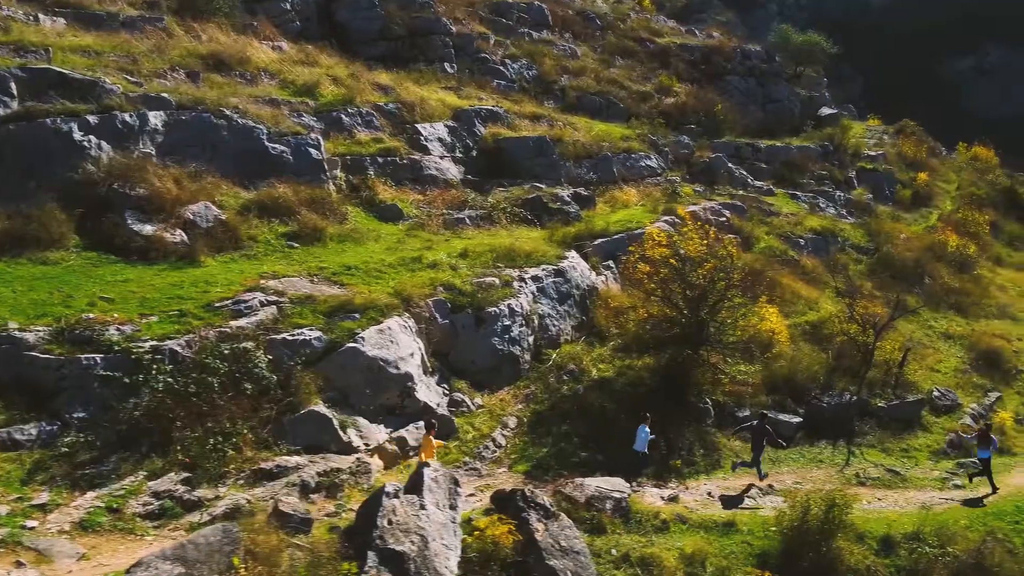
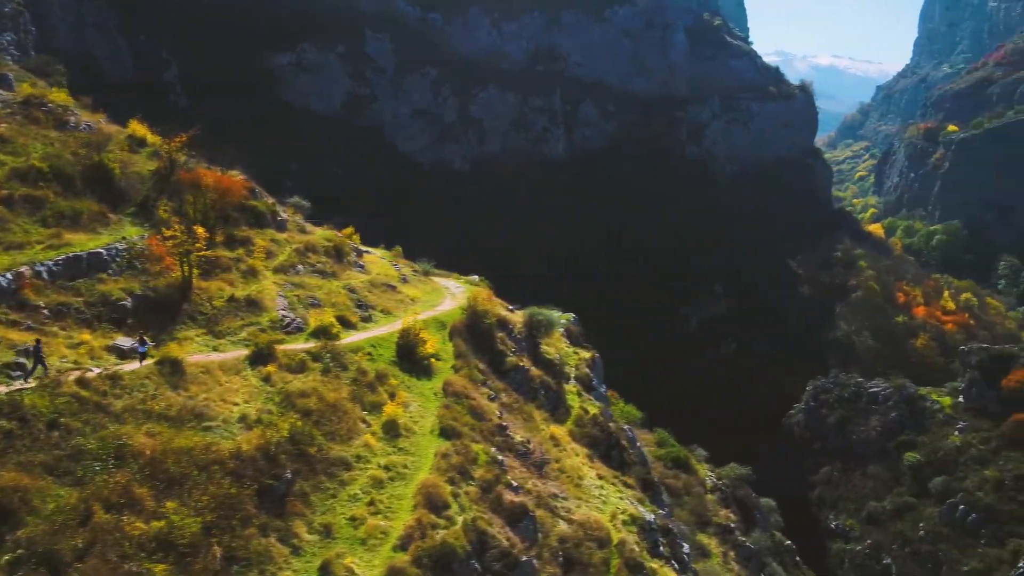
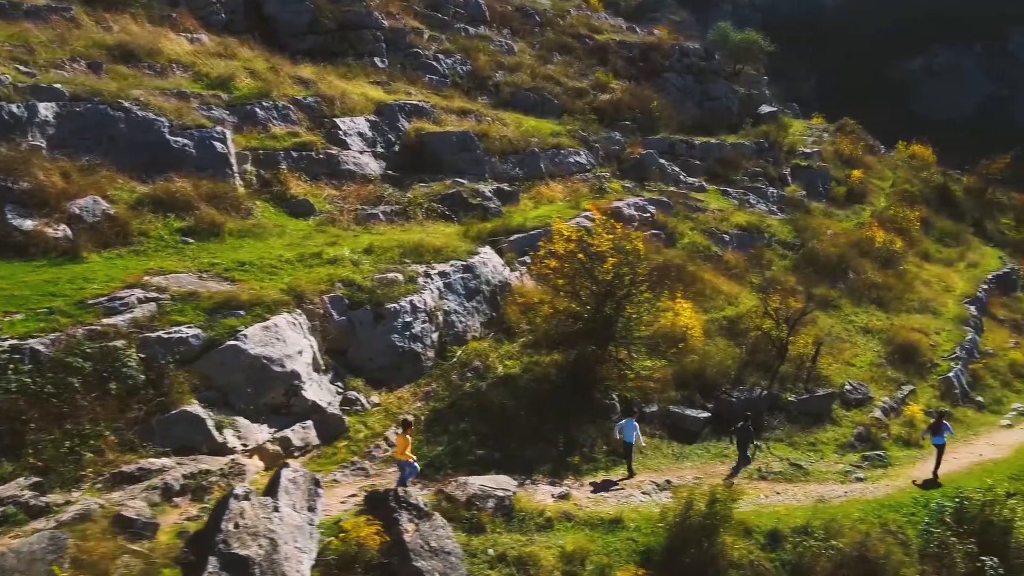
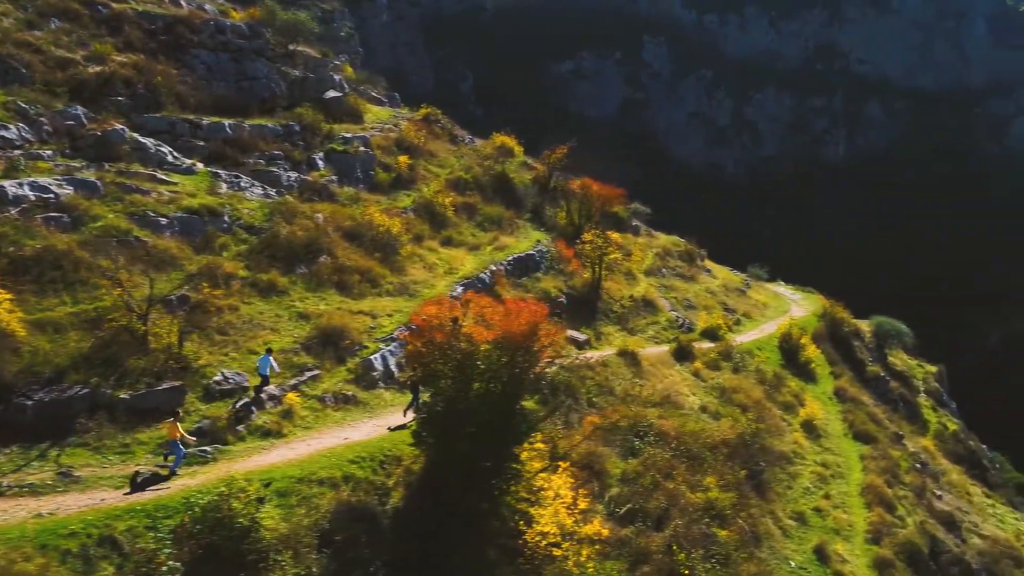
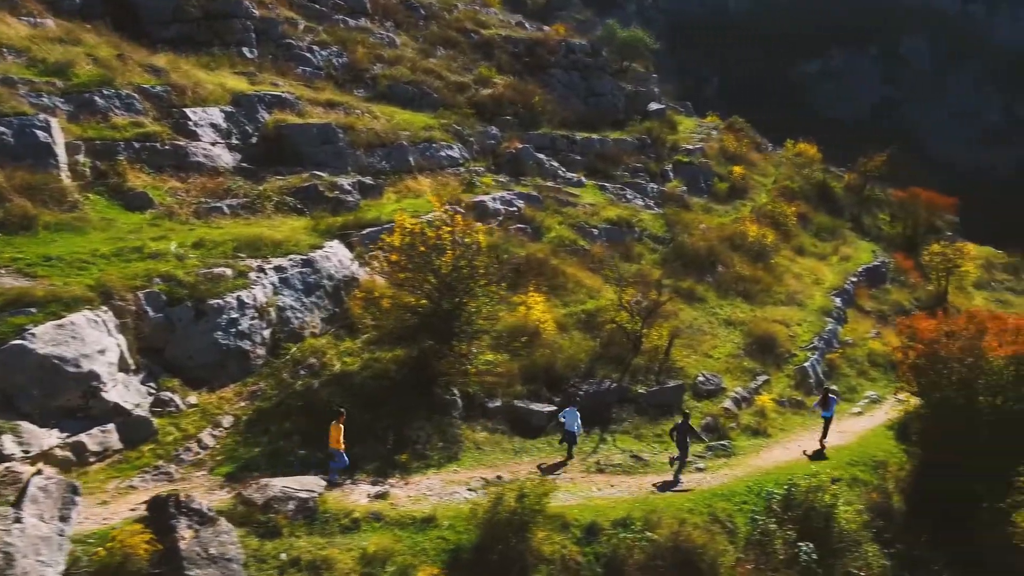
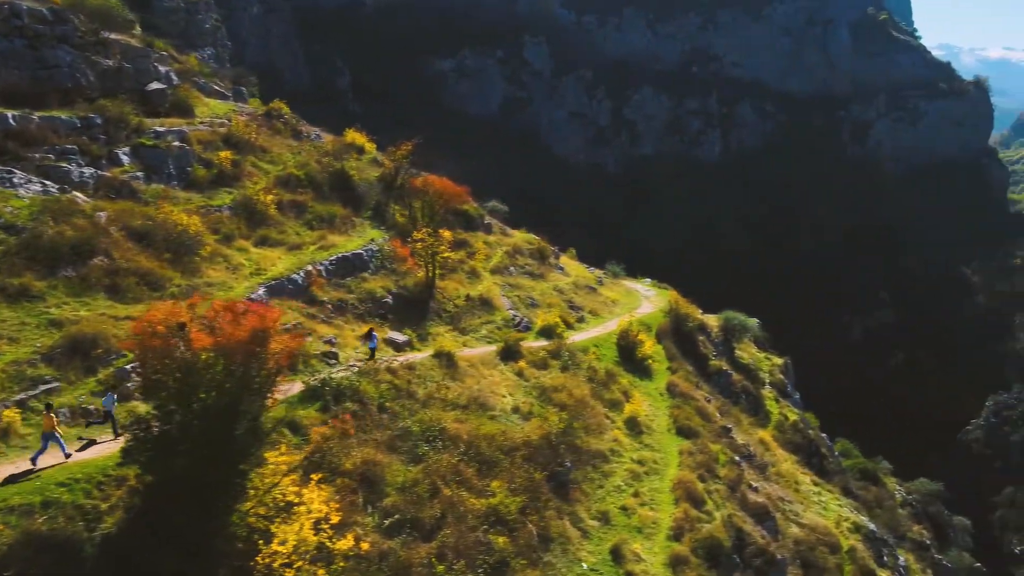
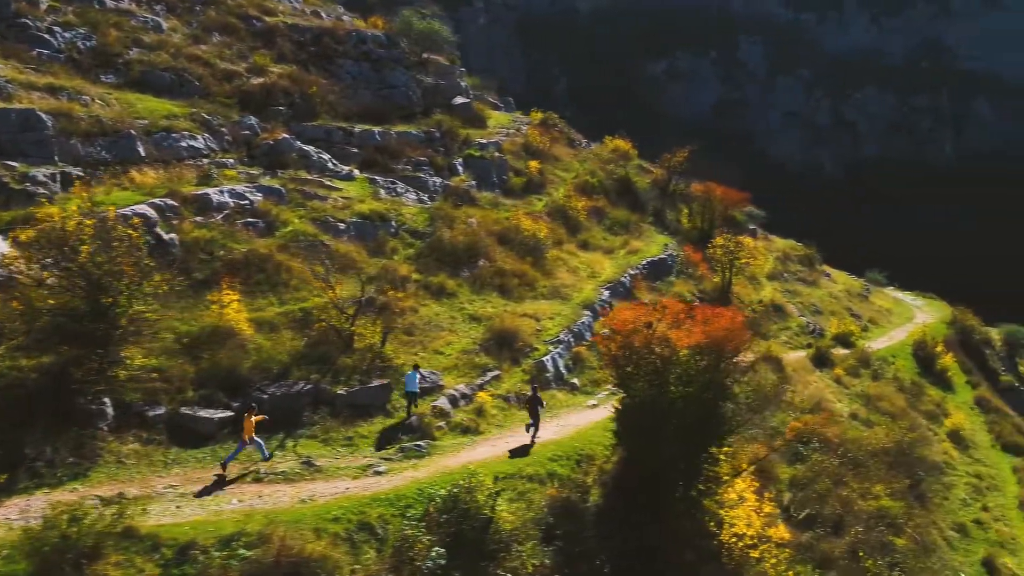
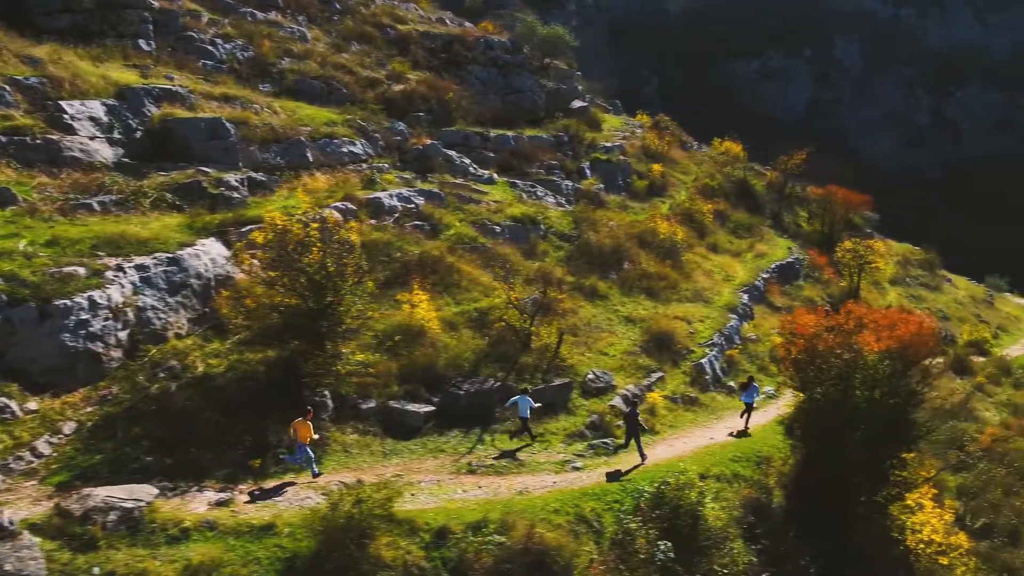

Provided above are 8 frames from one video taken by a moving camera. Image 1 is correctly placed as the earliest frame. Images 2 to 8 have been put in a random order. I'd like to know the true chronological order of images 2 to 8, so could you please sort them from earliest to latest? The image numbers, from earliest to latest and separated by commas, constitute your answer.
3, 5, 8, 7, 4, 6, 2
